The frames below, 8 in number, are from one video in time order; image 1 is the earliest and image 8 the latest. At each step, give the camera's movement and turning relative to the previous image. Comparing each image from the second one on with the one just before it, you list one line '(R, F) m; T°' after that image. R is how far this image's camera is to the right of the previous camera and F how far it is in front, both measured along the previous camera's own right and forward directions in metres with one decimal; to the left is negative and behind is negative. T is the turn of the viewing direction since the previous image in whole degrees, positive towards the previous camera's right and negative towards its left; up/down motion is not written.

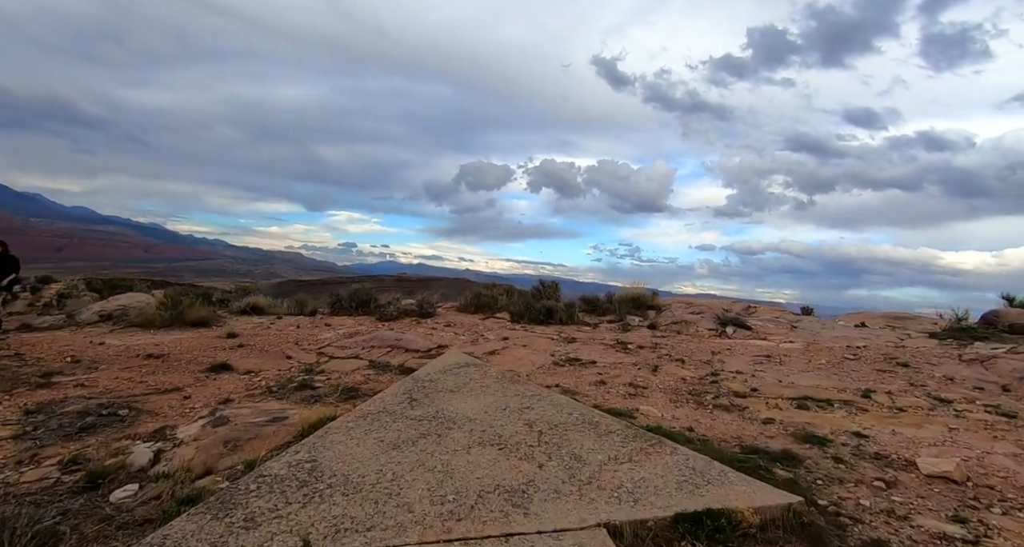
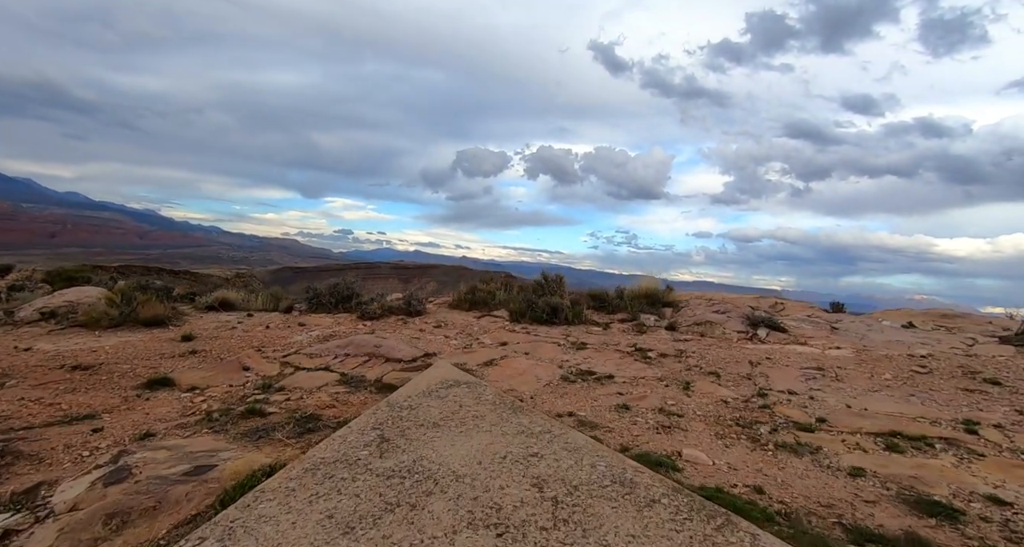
(0.0, +1.1) m; 0°
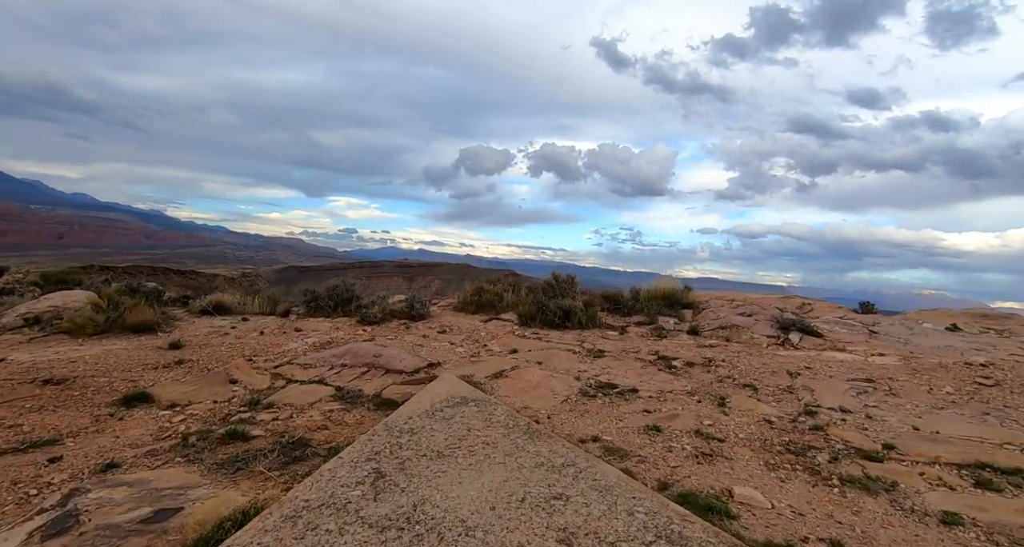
(-0.1, +0.5) m; -1°
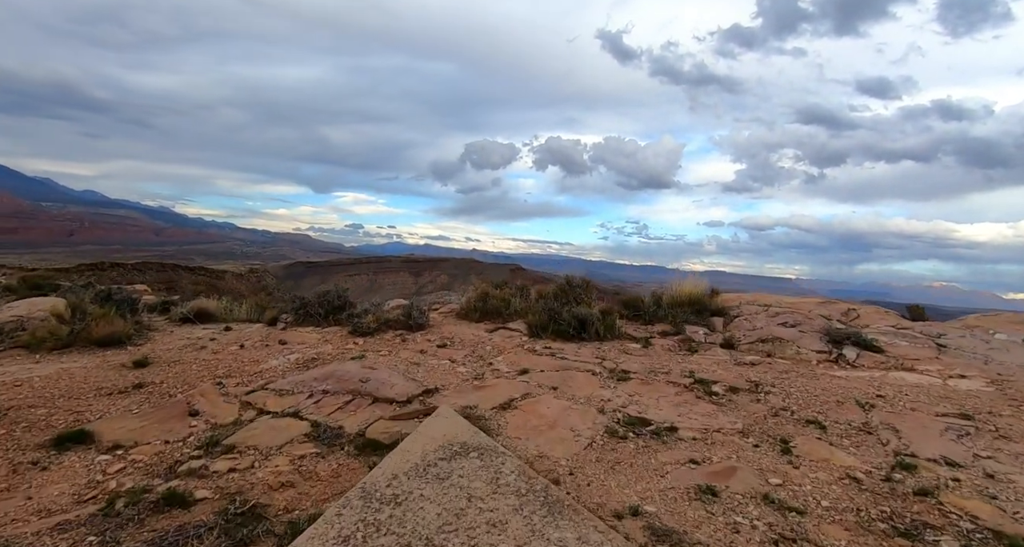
(0.0, +0.9) m; -1°
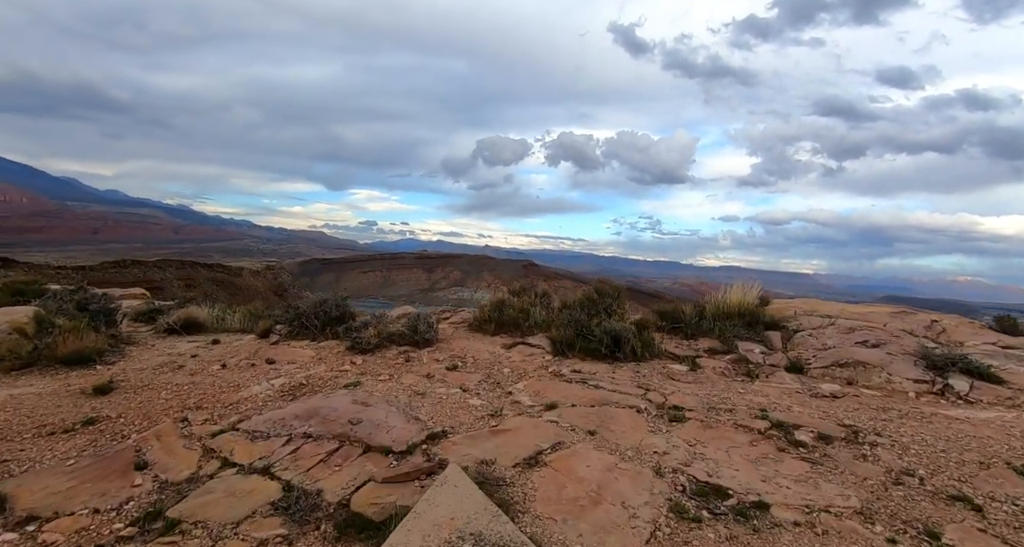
(-0.1, +1.0) m; -1°
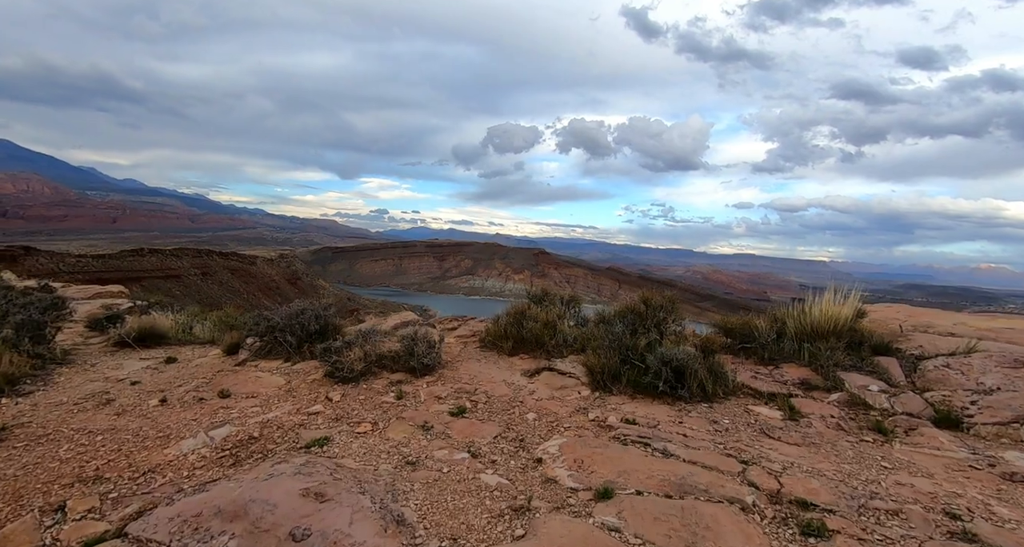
(-0.1, +1.6) m; -1°
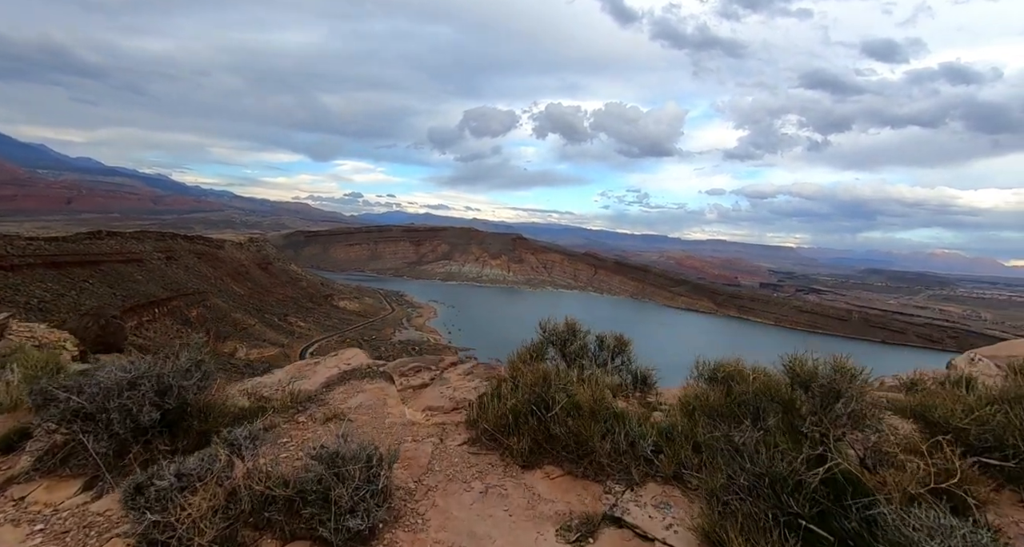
(-0.3, +2.9) m; +3°
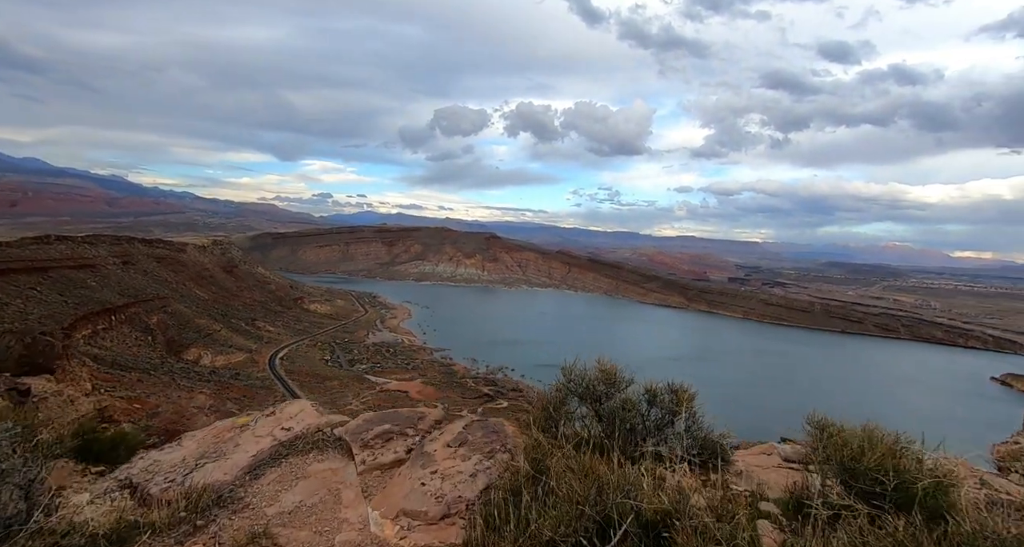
(-0.2, +1.4) m; +3°
